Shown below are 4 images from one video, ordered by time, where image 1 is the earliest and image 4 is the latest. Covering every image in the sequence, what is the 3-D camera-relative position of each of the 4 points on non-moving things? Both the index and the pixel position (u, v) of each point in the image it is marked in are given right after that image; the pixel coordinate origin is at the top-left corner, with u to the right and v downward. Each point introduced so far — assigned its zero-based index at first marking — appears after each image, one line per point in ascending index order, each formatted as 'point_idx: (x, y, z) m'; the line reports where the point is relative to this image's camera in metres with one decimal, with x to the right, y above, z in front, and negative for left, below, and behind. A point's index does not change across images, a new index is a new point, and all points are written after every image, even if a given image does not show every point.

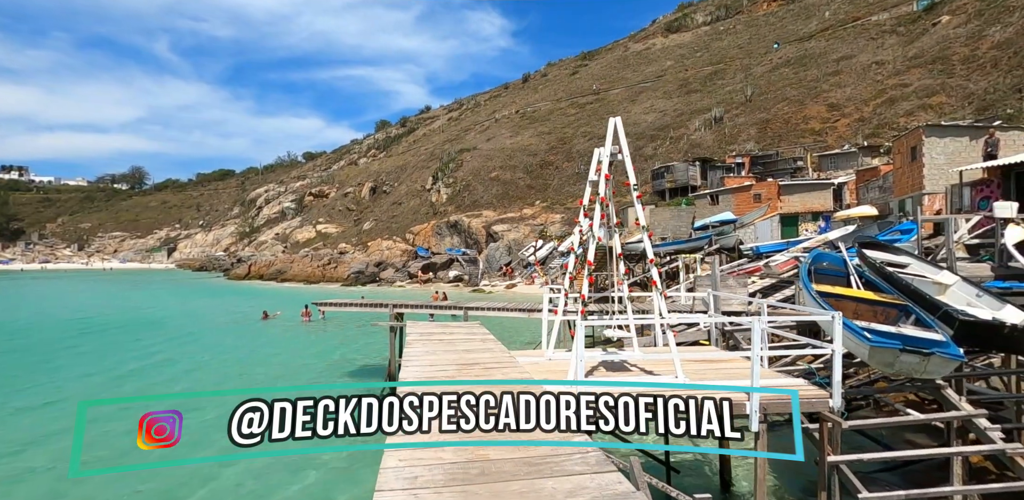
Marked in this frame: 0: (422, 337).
0: (-1.7, -1.7, +10.2) m
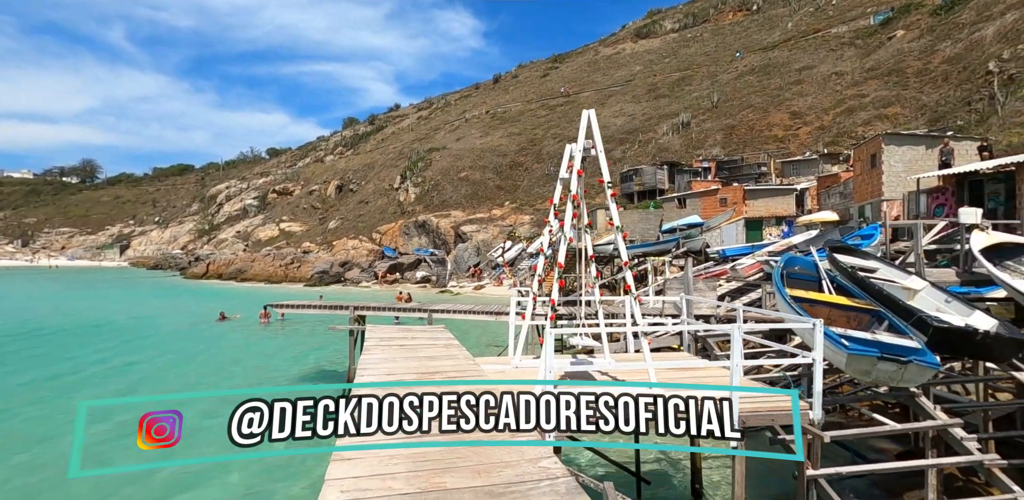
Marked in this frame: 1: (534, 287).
0: (-2.3, -1.6, +9.7) m
1: (+0.3, -0.6, +8.6) m
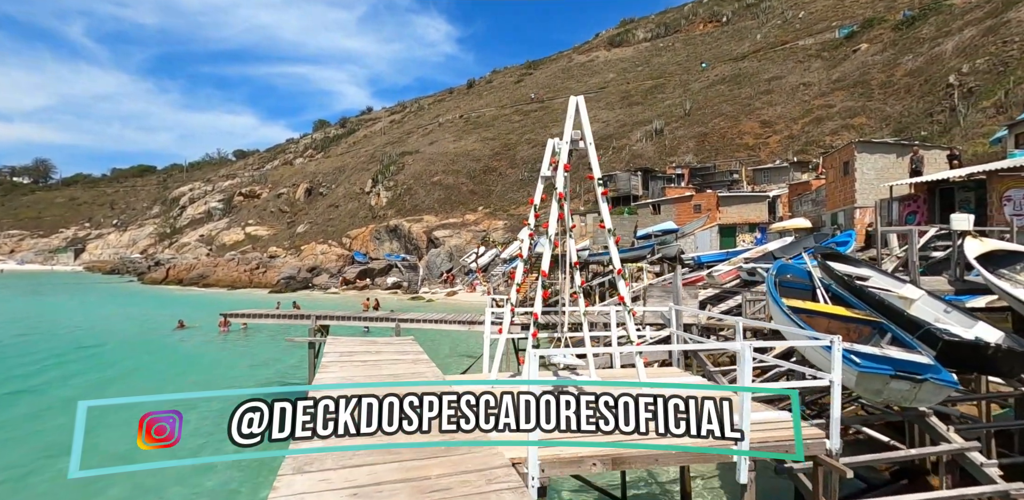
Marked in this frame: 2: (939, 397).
0: (-2.7, -1.7, +8.7) m
1: (0.0, -0.6, +7.8) m
2: (+4.7, -1.6, +6.0) m
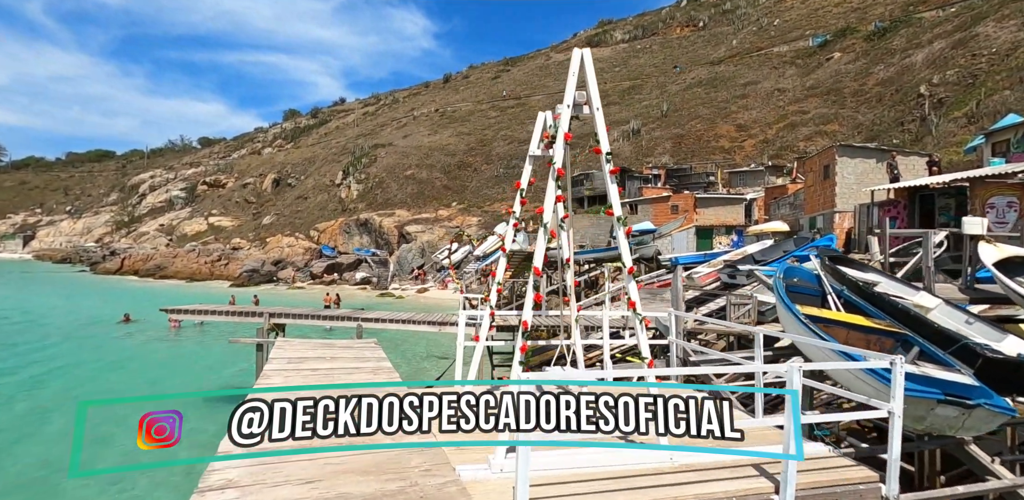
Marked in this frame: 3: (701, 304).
0: (-3.0, -1.6, +7.5) m
1: (-0.3, -0.6, +6.7) m
2: (+4.5, -1.7, +5.1) m
3: (+6.9, -1.9, +19.6) m
